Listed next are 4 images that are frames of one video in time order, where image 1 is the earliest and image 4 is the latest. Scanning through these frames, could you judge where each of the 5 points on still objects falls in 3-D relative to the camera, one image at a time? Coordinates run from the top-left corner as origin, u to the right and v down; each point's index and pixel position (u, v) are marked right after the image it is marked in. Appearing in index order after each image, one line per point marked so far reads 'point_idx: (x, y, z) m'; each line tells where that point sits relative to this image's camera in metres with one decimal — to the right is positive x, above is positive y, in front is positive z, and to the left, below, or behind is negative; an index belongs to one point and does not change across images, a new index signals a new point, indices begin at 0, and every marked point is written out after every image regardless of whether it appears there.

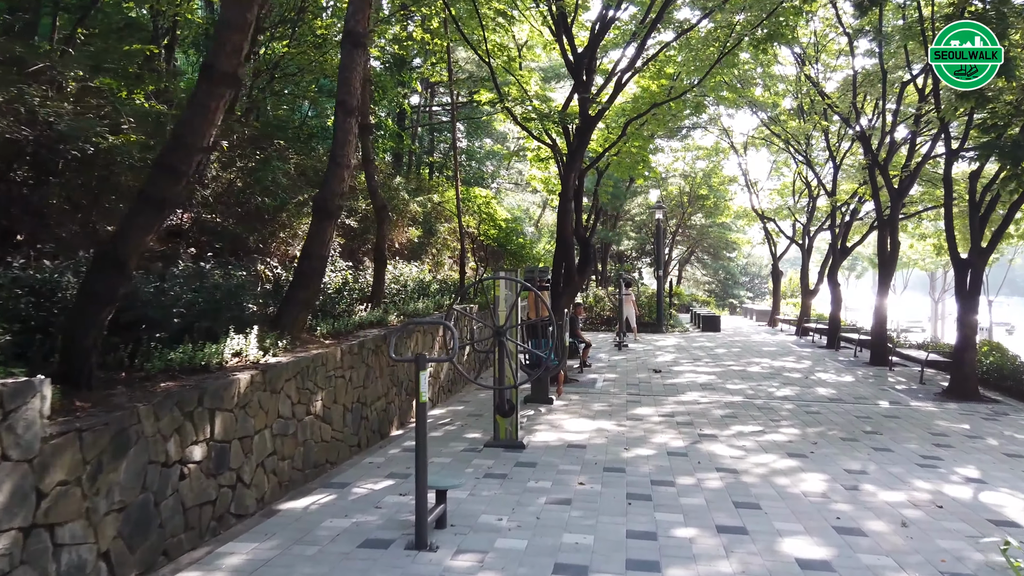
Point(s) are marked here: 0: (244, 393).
0: (-1.6, -0.6, +4.6) m
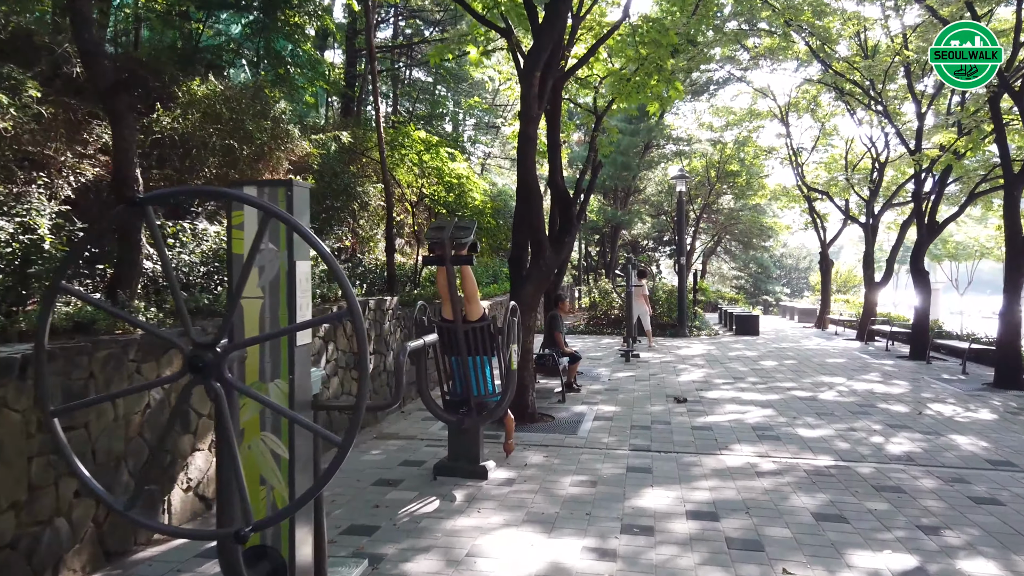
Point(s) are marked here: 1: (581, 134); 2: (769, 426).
0: (-2.4, -0.5, +0.3) m
1: (+1.7, +3.7, +18.6) m
2: (+2.3, -1.2, +6.9) m
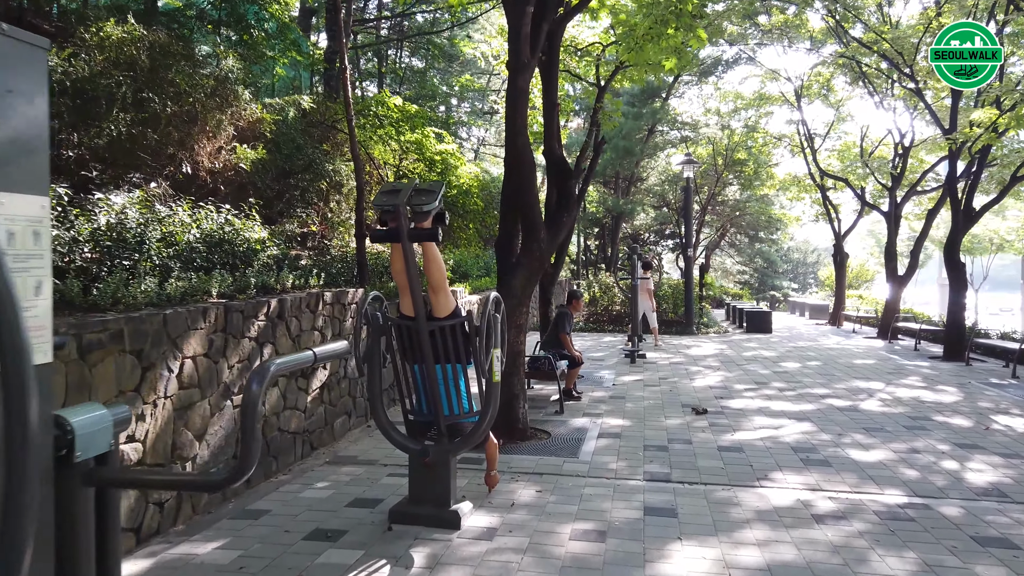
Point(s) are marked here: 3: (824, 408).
0: (-2.5, -0.4, -0.9) m
1: (+1.5, +3.8, +17.3) m
2: (+2.2, -1.2, +5.7) m
3: (+2.9, -1.1, +7.2) m
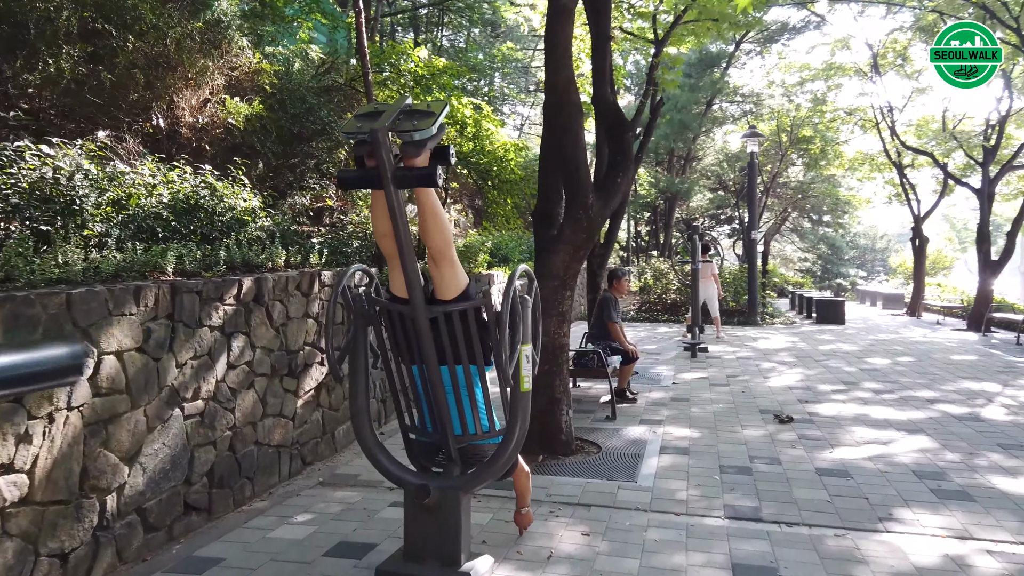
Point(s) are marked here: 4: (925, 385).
0: (-2.6, -0.4, -1.9) m
1: (+2.5, +4.1, +16.0) m
2: (+2.4, -1.0, +4.4) m
3: (+3.2, -1.0, +5.8) m
4: (+3.9, -0.9, +7.3) m
